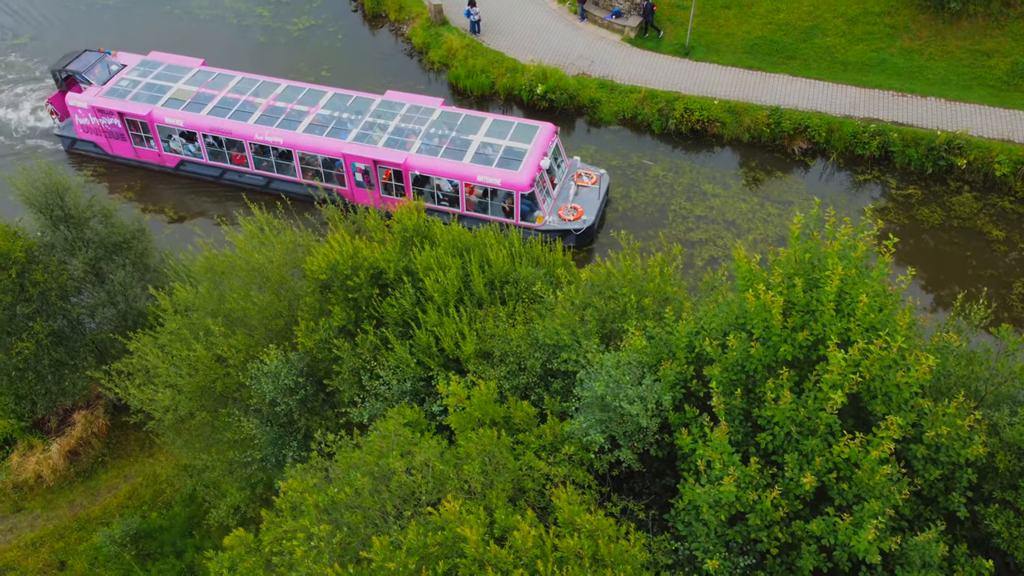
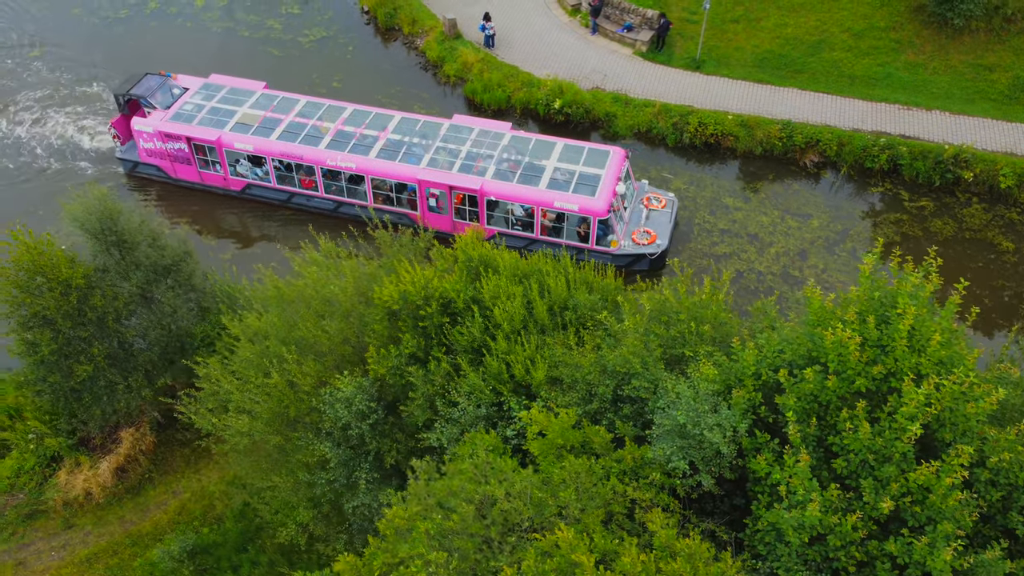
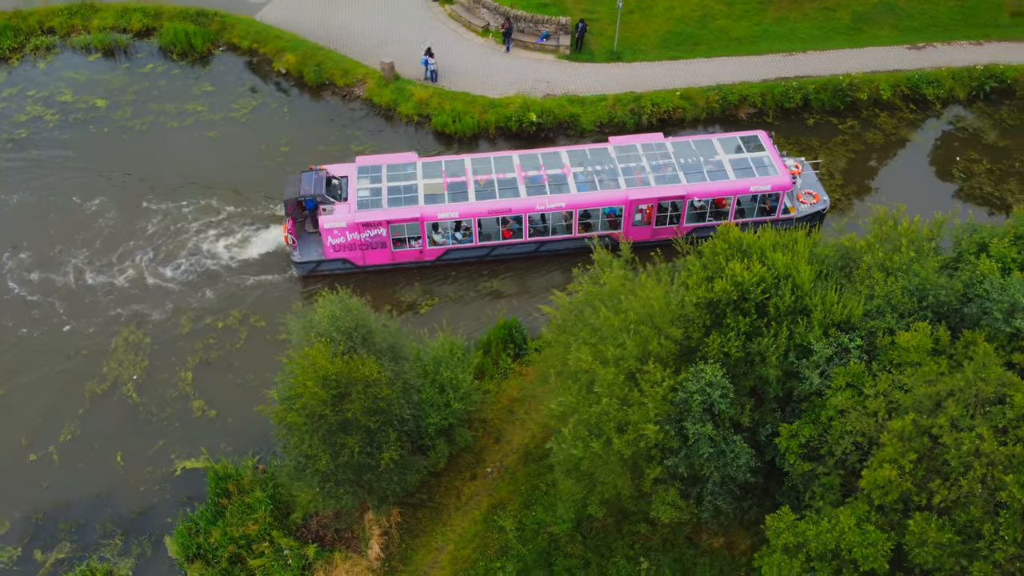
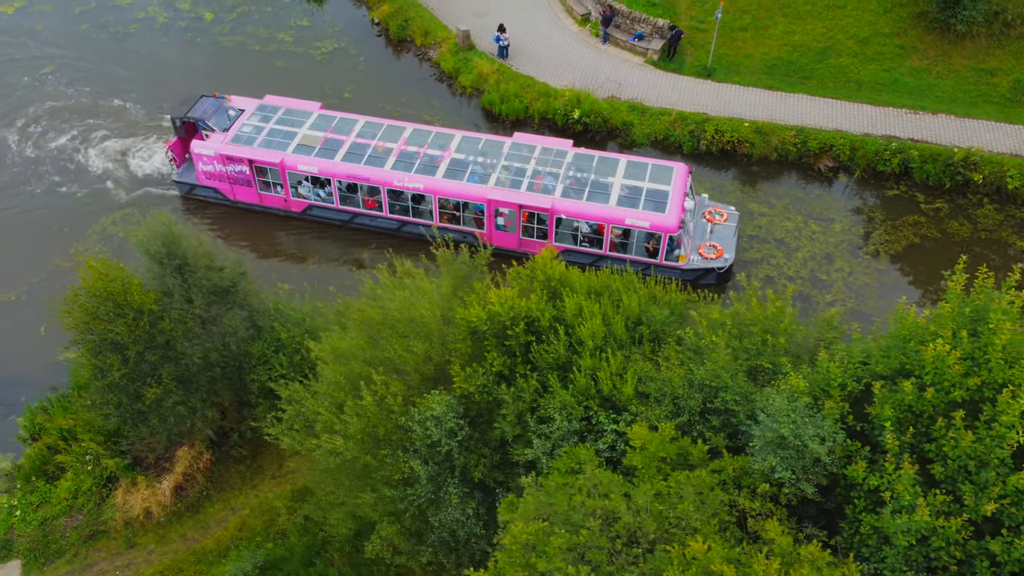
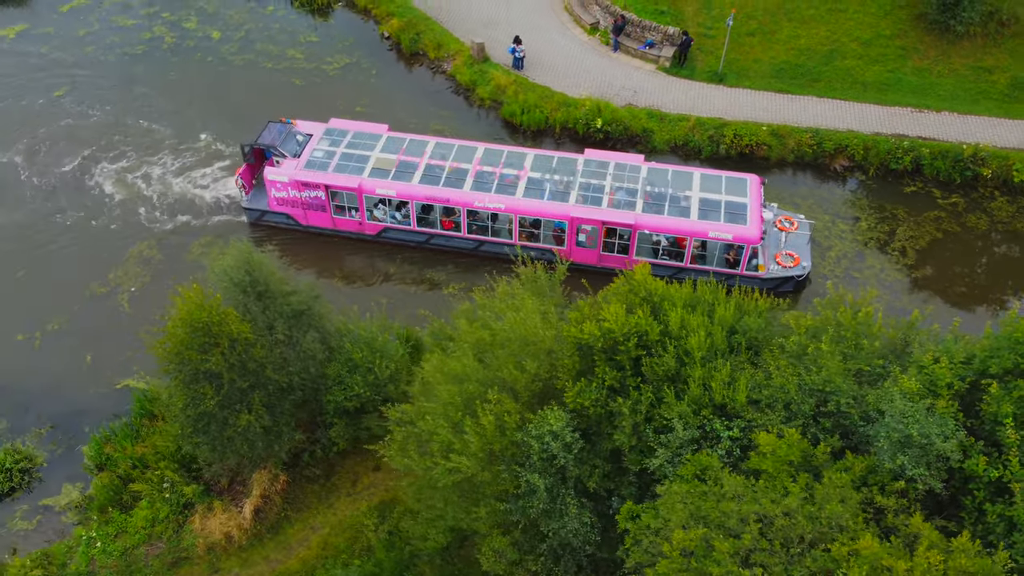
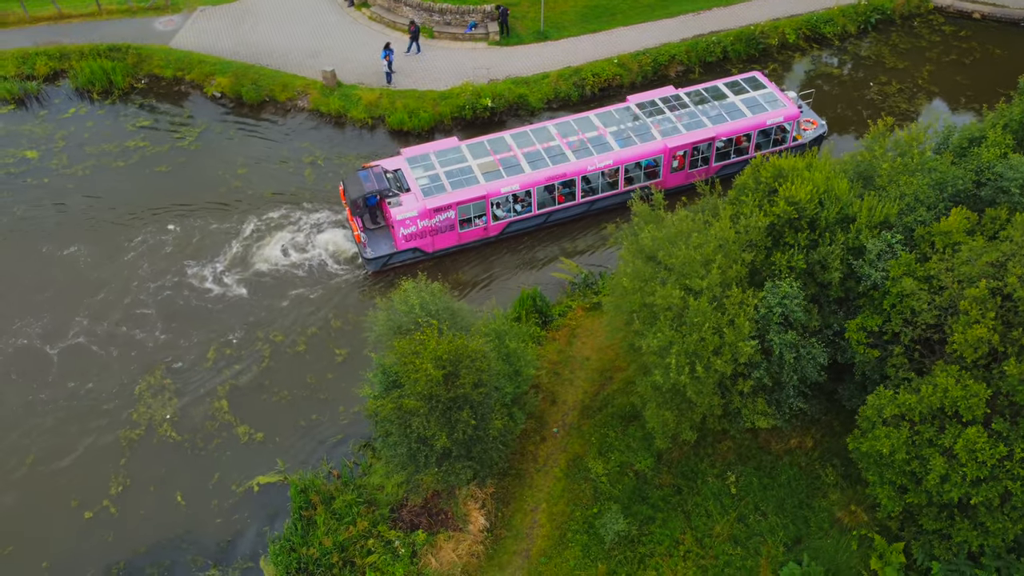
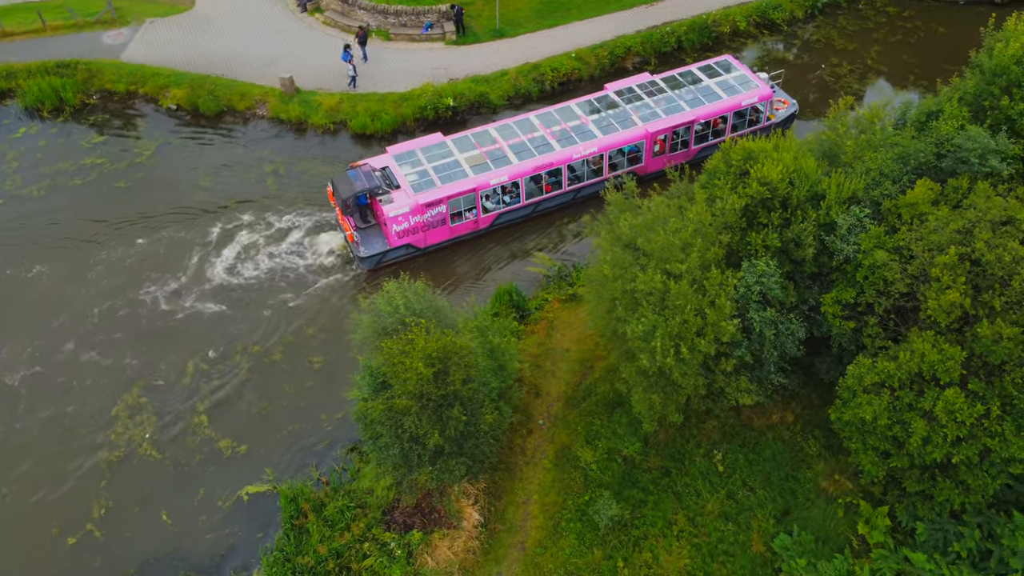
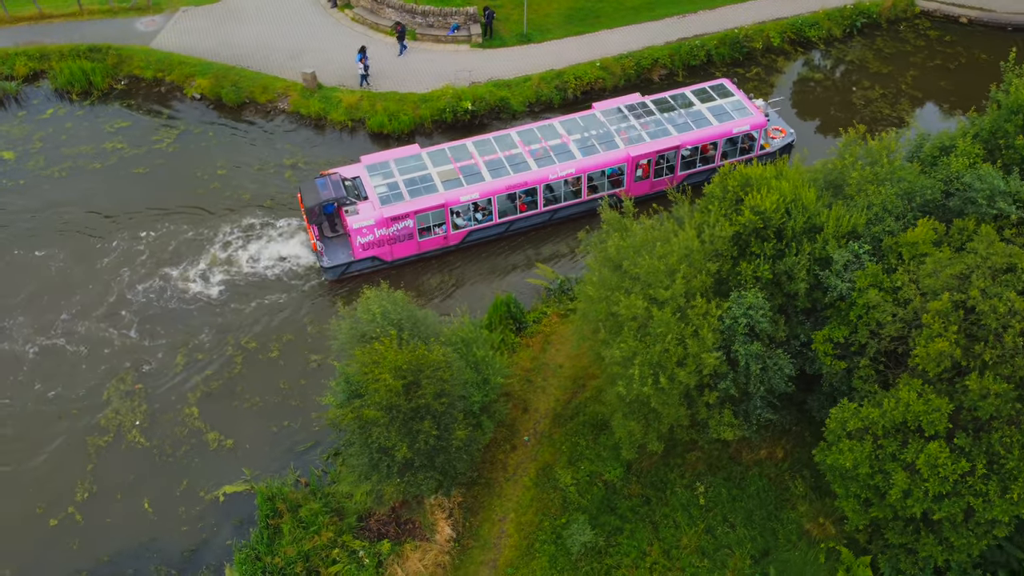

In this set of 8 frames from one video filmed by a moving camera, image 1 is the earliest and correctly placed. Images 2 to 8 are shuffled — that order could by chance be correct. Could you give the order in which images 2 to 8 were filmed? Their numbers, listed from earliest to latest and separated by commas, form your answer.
2, 4, 5, 3, 8, 6, 7
